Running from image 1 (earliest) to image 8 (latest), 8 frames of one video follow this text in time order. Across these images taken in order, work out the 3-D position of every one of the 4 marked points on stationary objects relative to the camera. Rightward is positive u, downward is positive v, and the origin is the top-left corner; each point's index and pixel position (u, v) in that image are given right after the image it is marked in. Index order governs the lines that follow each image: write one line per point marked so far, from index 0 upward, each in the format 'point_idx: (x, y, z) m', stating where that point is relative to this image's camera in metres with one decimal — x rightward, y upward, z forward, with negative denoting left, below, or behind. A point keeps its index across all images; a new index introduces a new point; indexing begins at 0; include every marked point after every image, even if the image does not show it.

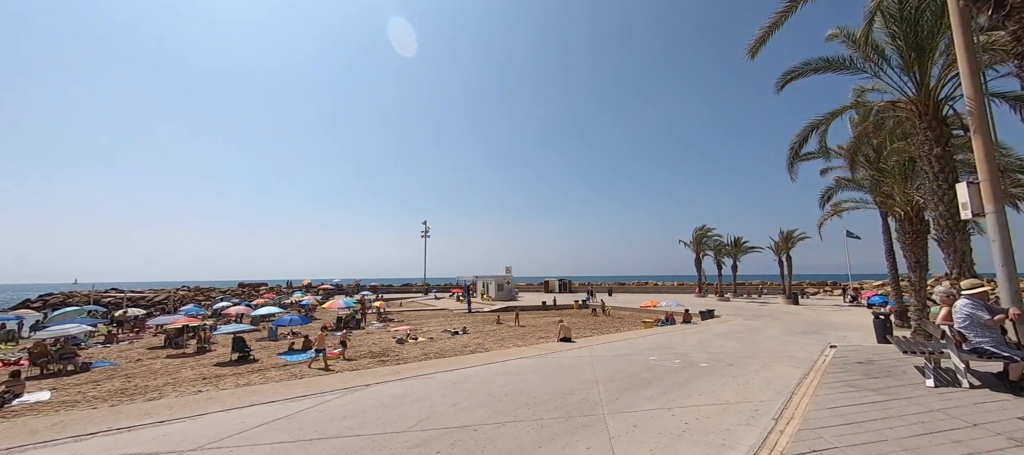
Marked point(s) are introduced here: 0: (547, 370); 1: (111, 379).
0: (+0.8, -3.2, +9.3) m
1: (-13.3, -5.0, +13.6) m
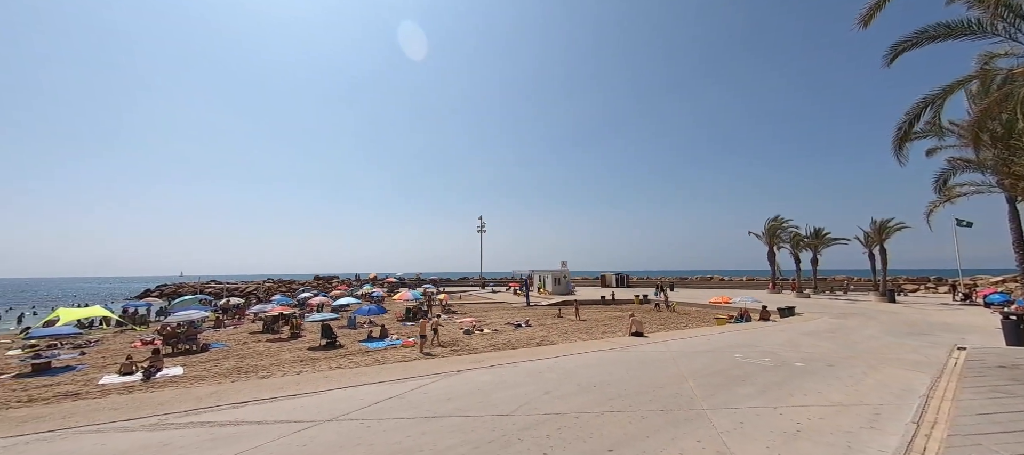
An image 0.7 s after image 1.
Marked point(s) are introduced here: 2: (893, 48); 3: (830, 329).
0: (+2.7, -3.1, +9.3) m
1: (-10.7, -4.9, +15.4) m
2: (+7.8, +3.7, +8.4) m
3: (+10.4, -3.3, +13.4) m
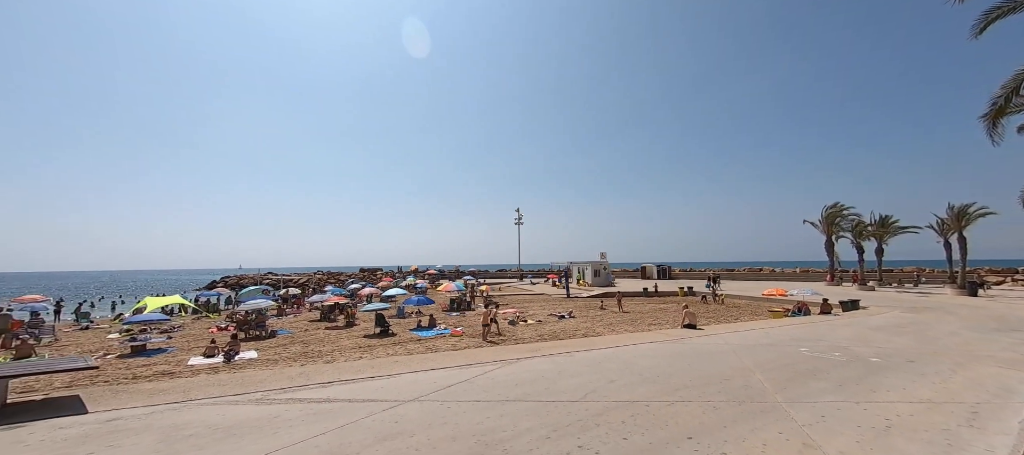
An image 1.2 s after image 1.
0: (+4.0, -2.9, +9.2) m
1: (-8.8, -4.7, +16.5) m
2: (+8.9, +3.9, +7.7) m
3: (+12.1, -3.0, +12.7) m
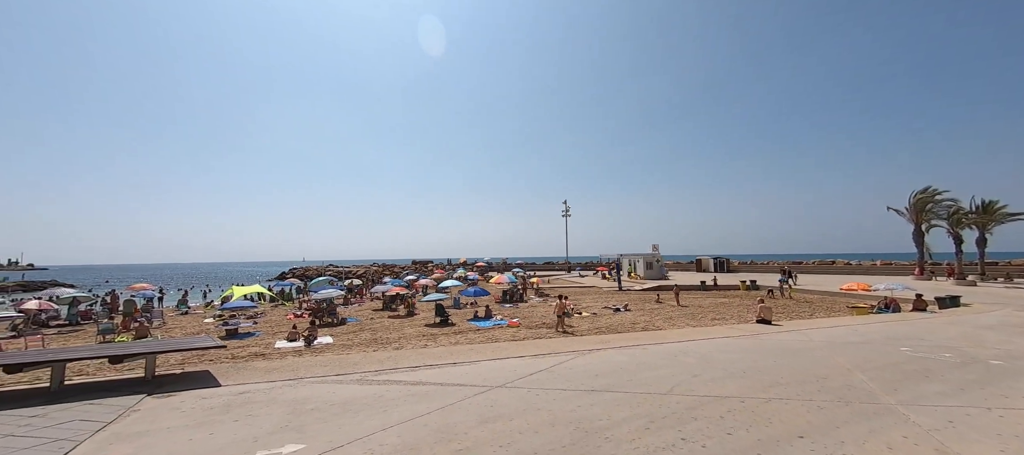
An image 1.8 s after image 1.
0: (+5.5, -2.7, +8.8) m
1: (-6.4, -4.4, +17.4) m
2: (+10.2, +4.1, +6.7) m
3: (+14.0, -2.6, +11.3) m
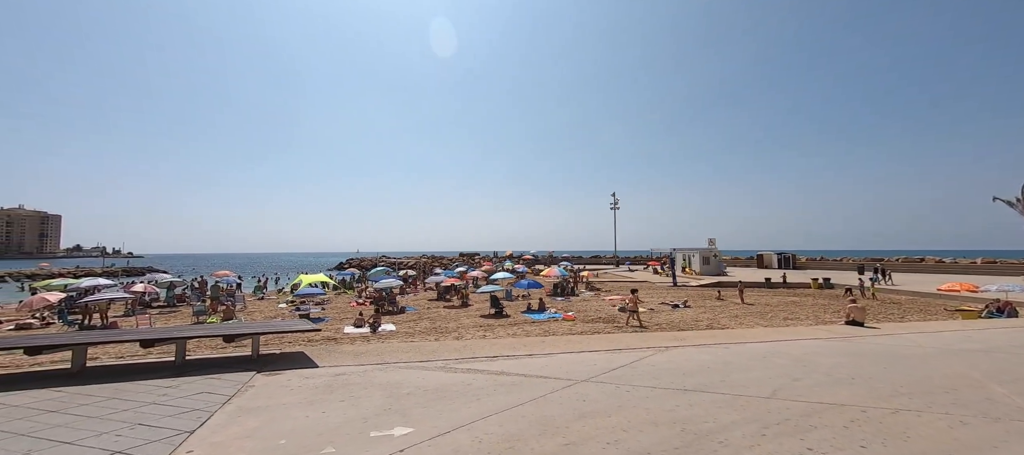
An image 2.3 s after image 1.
0: (+7.0, -2.5, +7.9) m
1: (-3.9, -4.0, +17.9) m
2: (+11.5, +4.2, +5.2) m
3: (+15.7, -2.5, +9.6) m
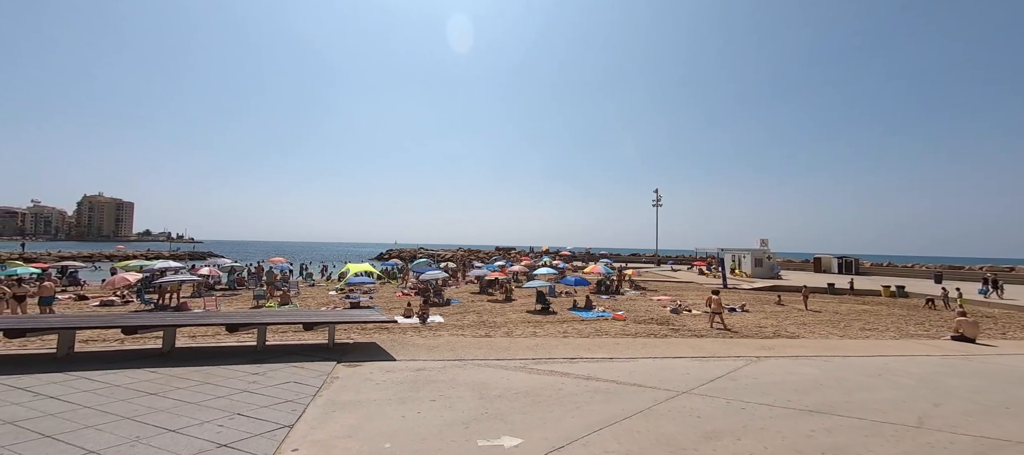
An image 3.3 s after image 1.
0: (+8.3, -2.5, +6.7) m
1: (-1.9, -3.7, +17.5) m
2: (+12.7, +4.1, +3.6) m
3: (+17.1, -2.7, +7.7) m
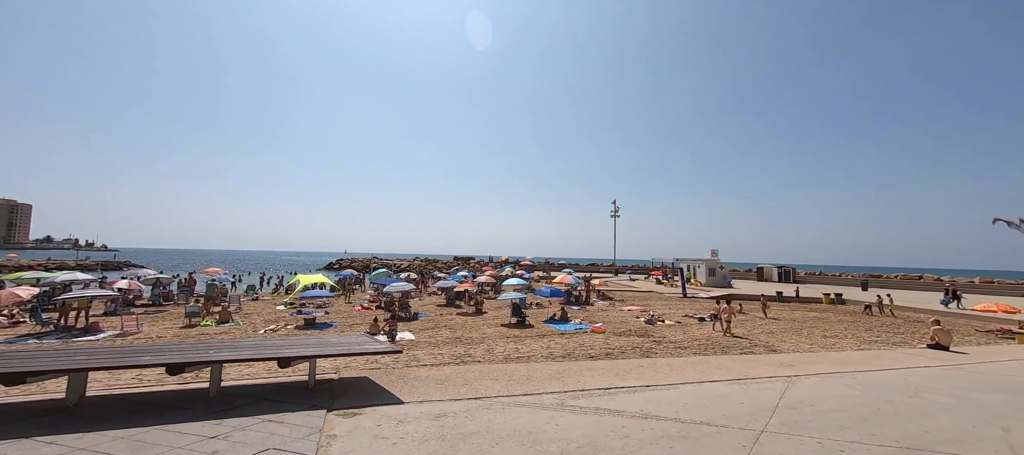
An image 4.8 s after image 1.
0: (+8.5, -2.6, +6.6) m
1: (-2.8, -4.0, +16.1) m
2: (+13.3, +3.9, +4.1) m
3: (+17.1, -3.0, +8.5) m
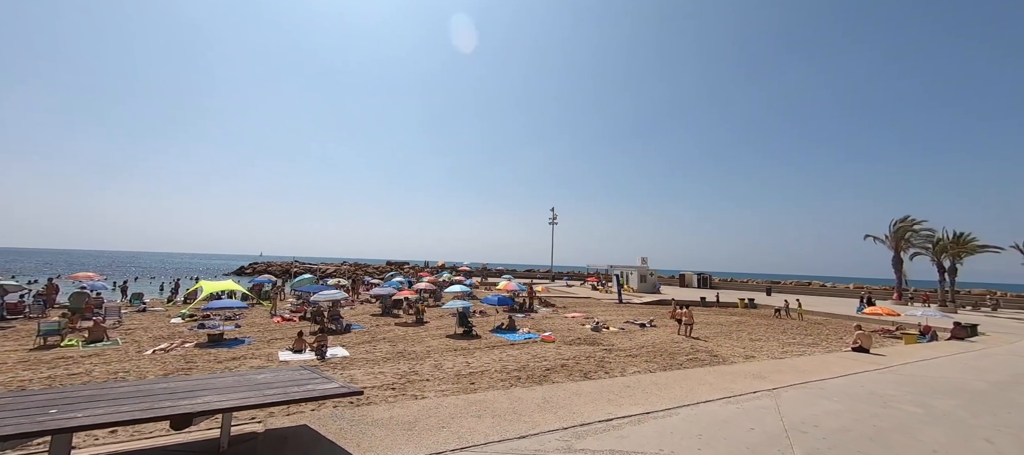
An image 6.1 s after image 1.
0: (+8.1, -2.8, +6.9) m
1: (-4.7, -4.0, +14.4) m
2: (+13.3, +3.7, +5.3) m
3: (+16.2, -3.4, +10.2) m
